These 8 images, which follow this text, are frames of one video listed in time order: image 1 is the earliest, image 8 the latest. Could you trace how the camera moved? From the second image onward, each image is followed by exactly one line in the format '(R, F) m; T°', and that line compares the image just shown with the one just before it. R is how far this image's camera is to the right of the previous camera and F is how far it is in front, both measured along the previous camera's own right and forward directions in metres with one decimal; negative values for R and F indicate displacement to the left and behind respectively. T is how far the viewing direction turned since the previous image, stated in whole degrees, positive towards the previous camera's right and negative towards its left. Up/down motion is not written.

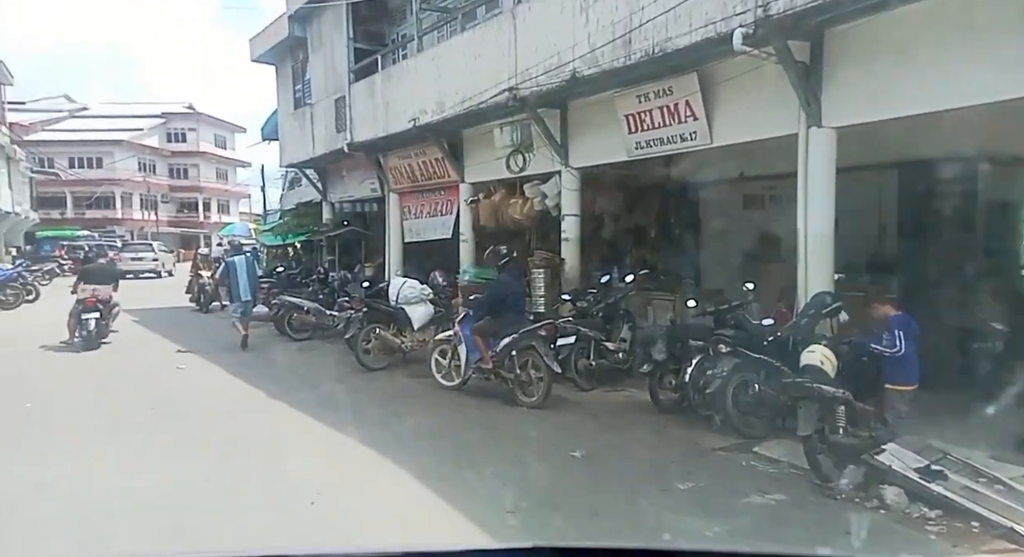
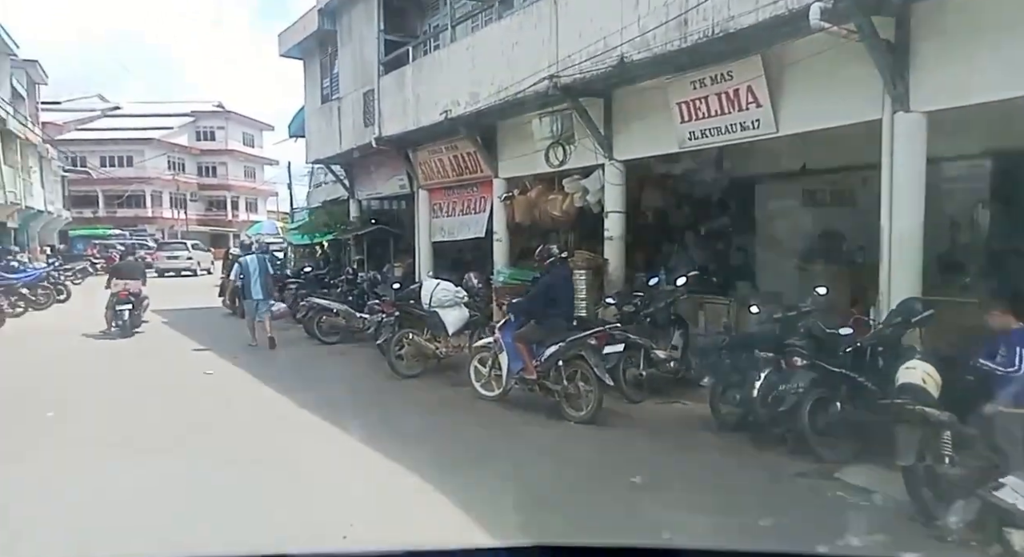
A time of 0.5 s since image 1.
(-0.2, +0.5) m; -2°
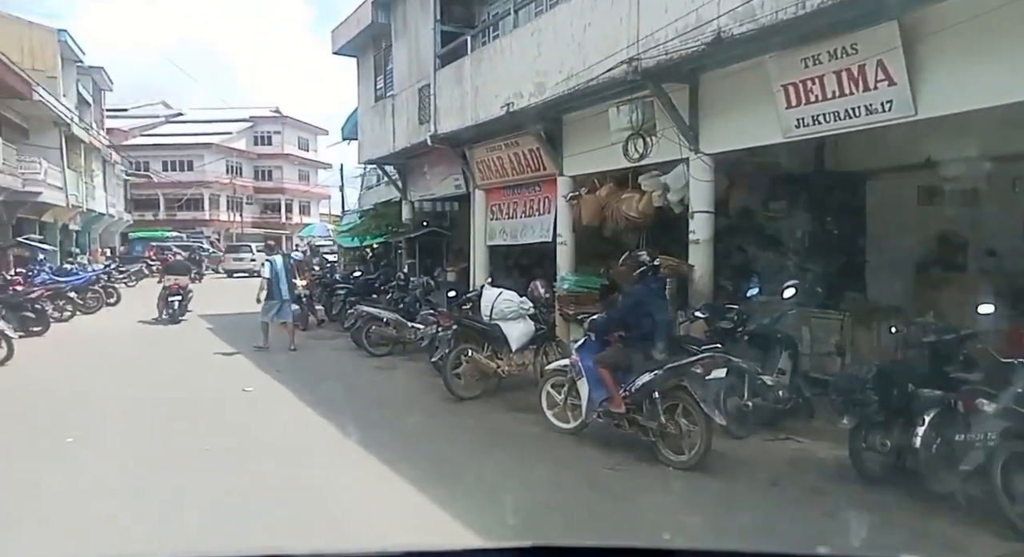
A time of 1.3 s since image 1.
(-0.2, +0.8) m; -4°
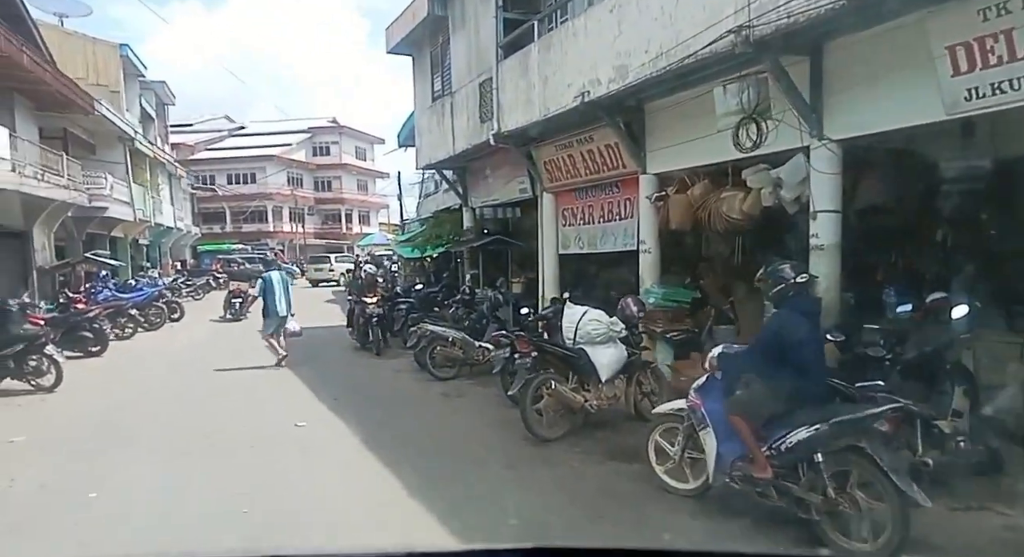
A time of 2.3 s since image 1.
(-0.3, +1.0) m; -5°
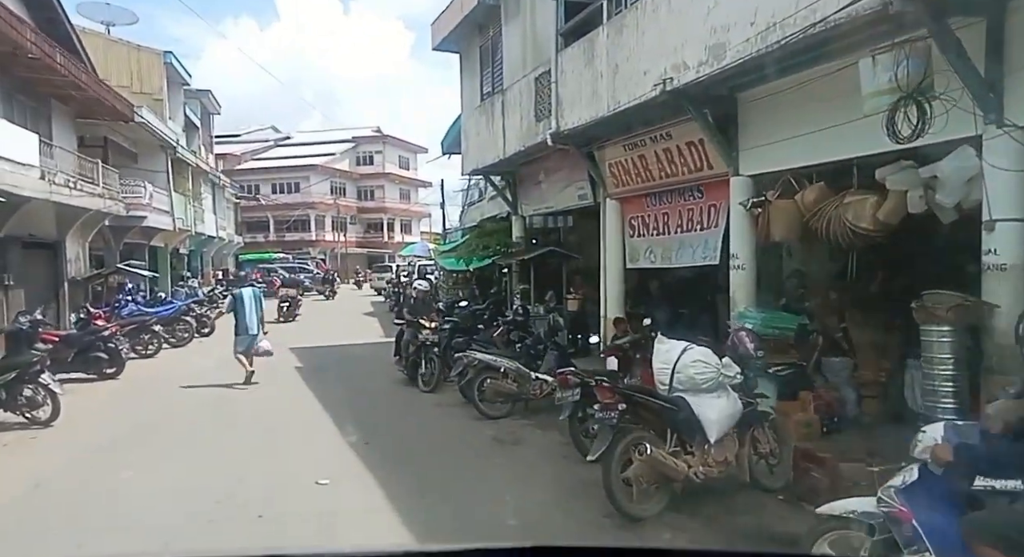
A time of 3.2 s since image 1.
(-0.3, +1.2) m; -4°
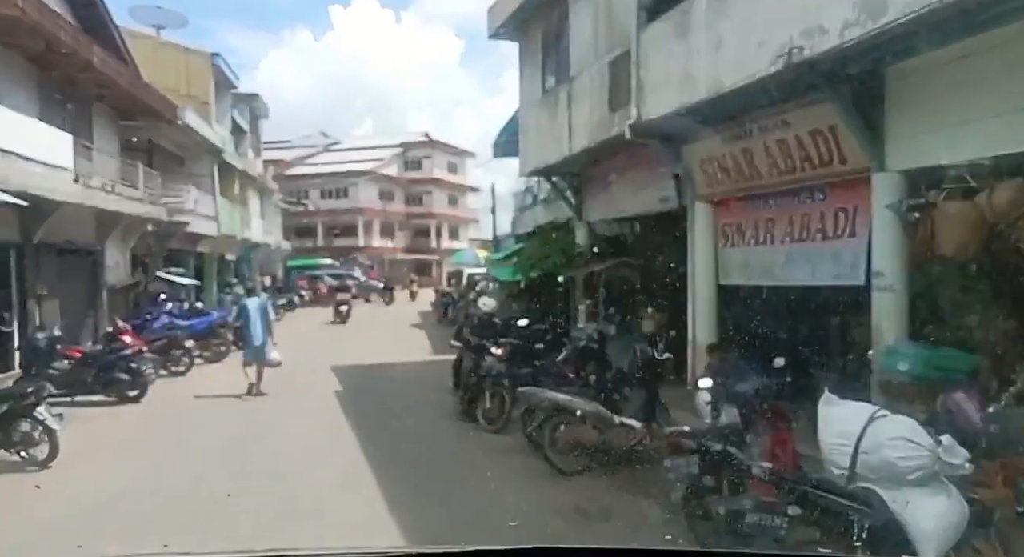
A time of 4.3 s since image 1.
(-0.3, +1.3) m; -4°
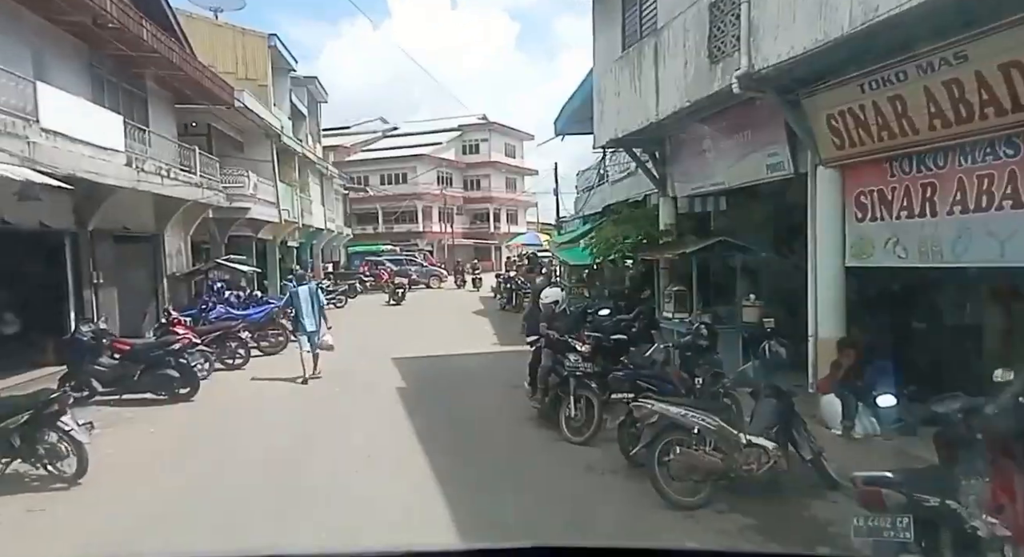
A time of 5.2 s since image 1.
(-0.3, +1.0) m; -5°
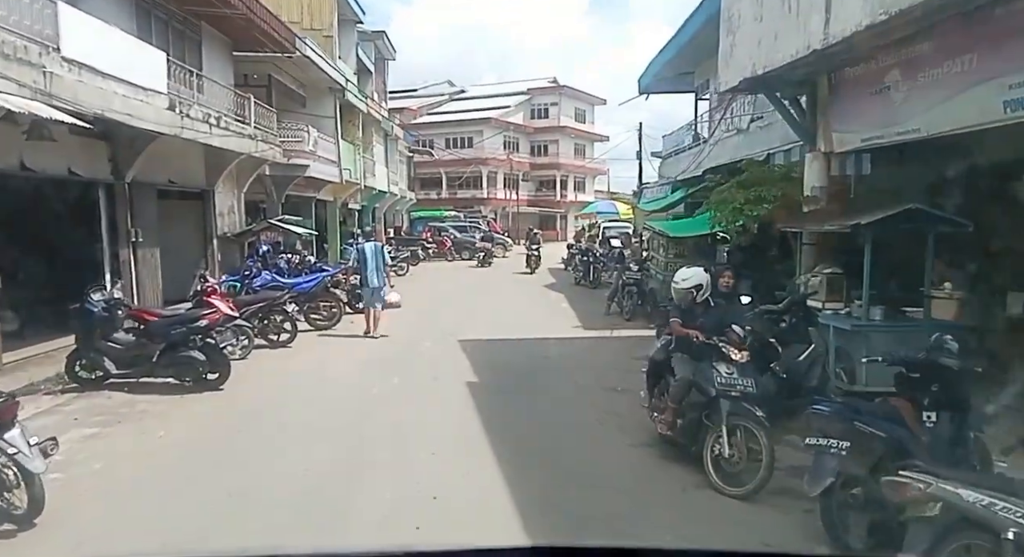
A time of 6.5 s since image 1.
(-0.5, +1.7) m; -5°
